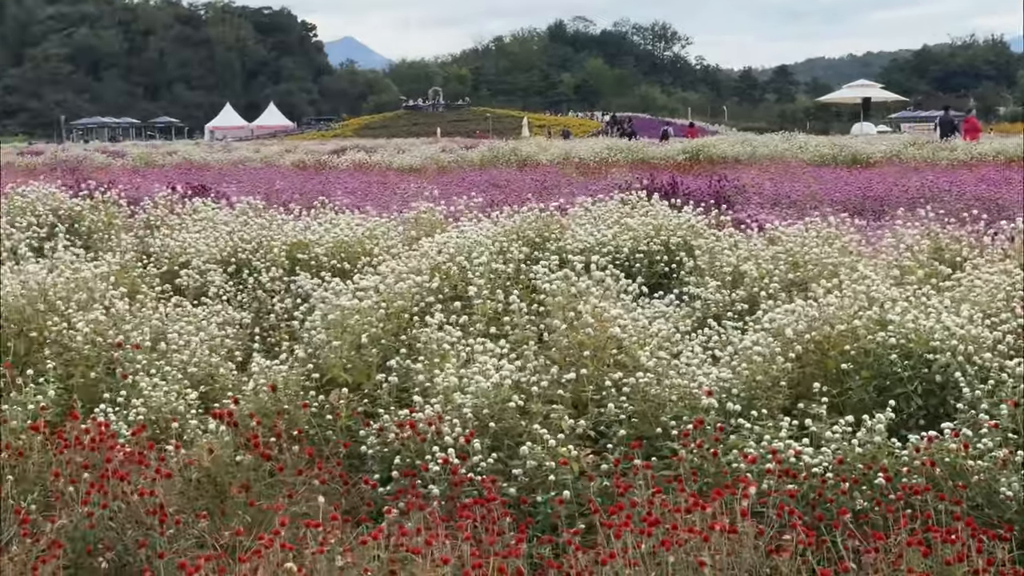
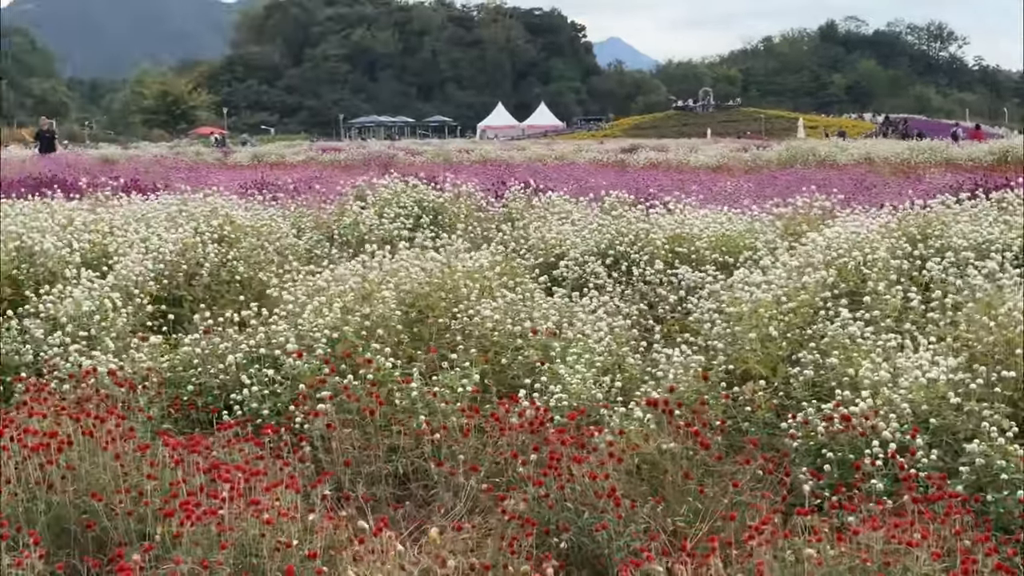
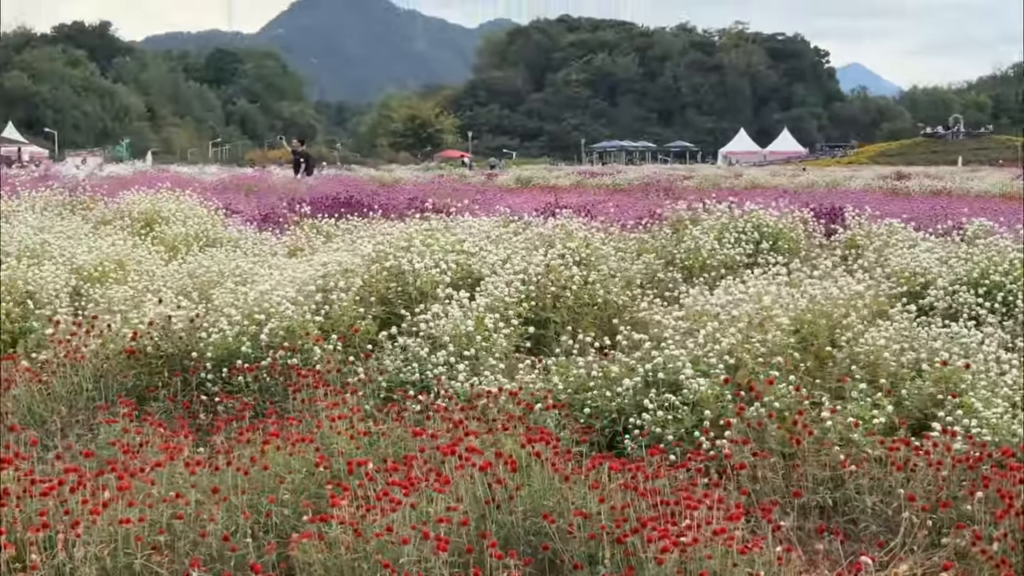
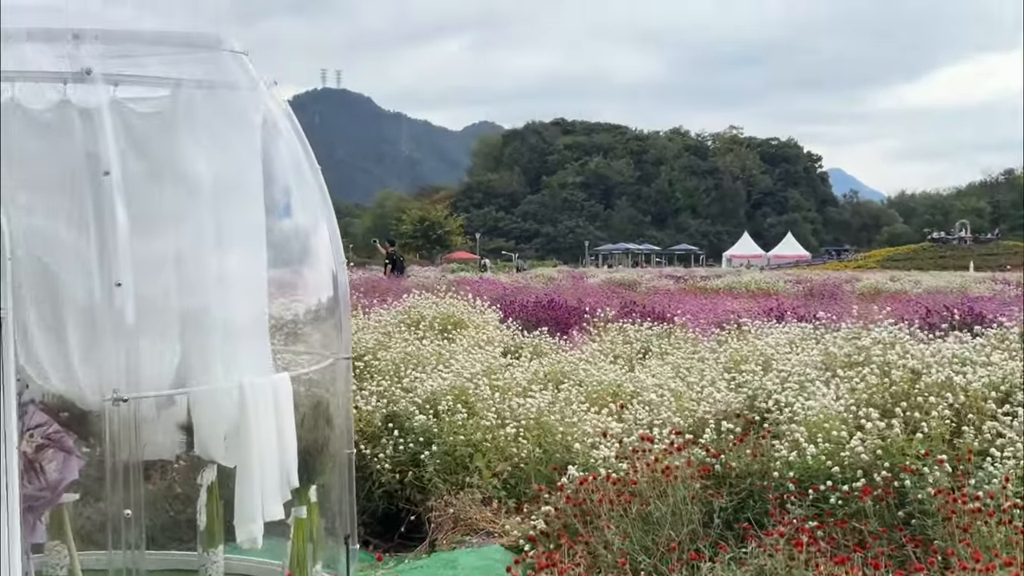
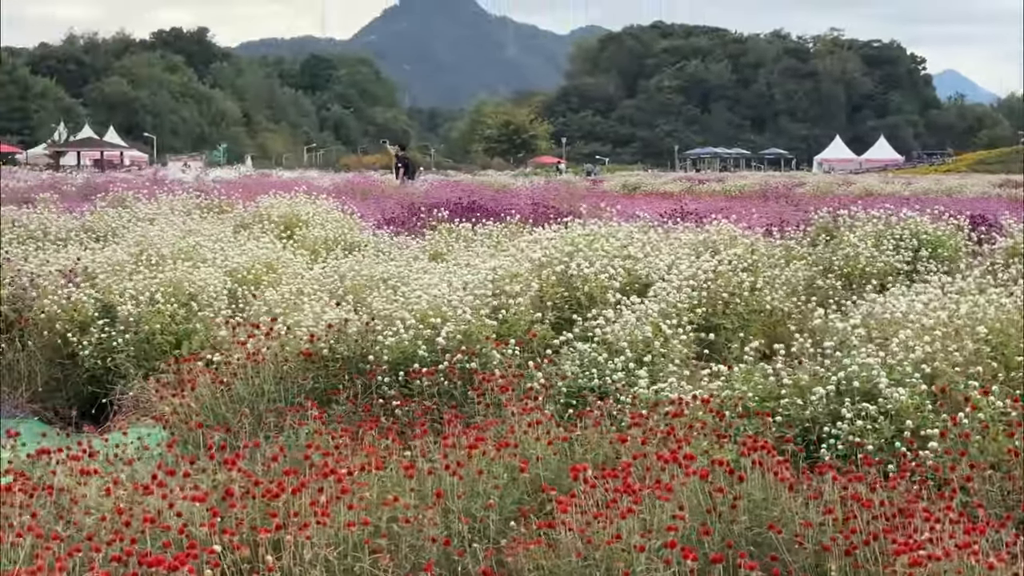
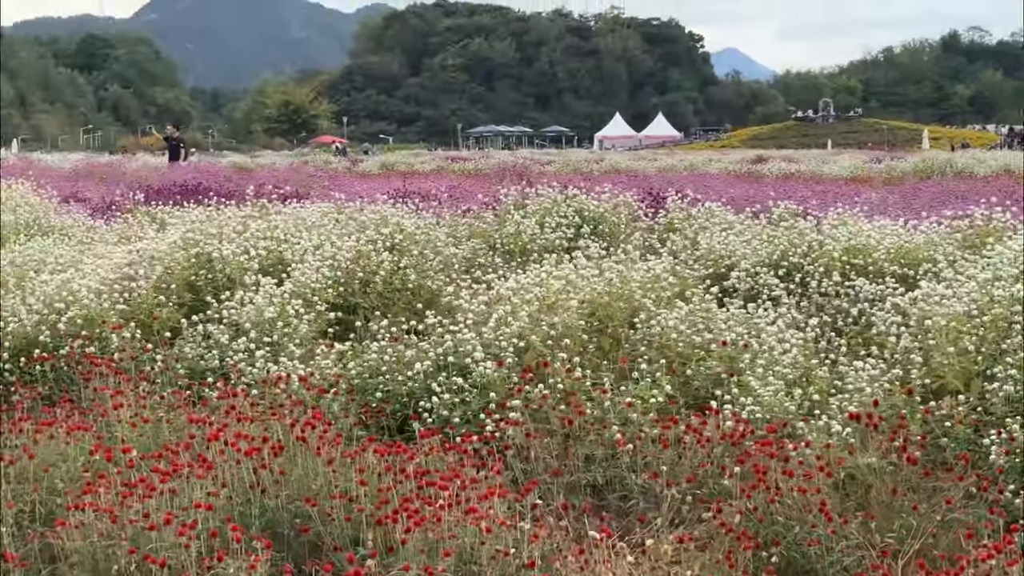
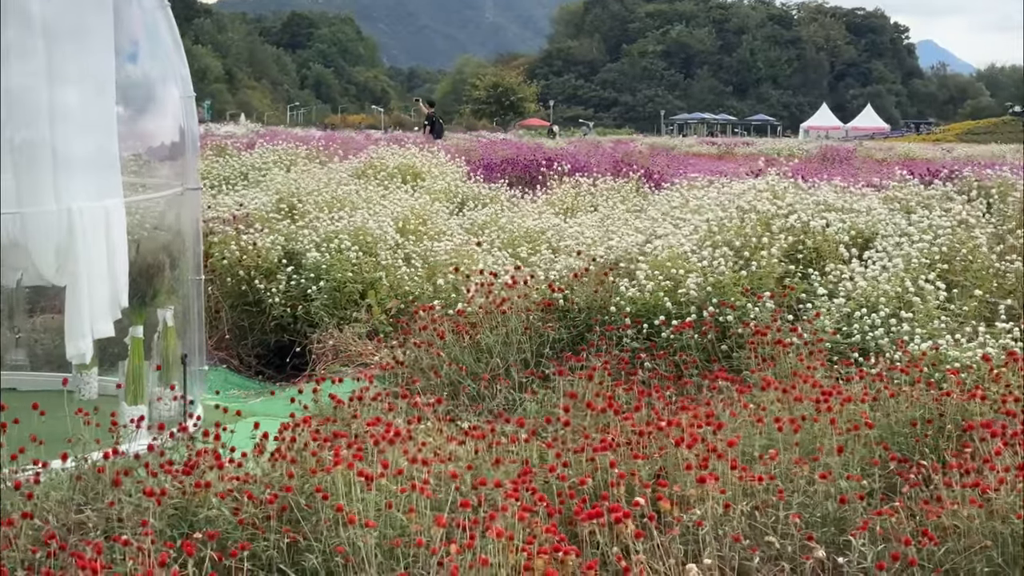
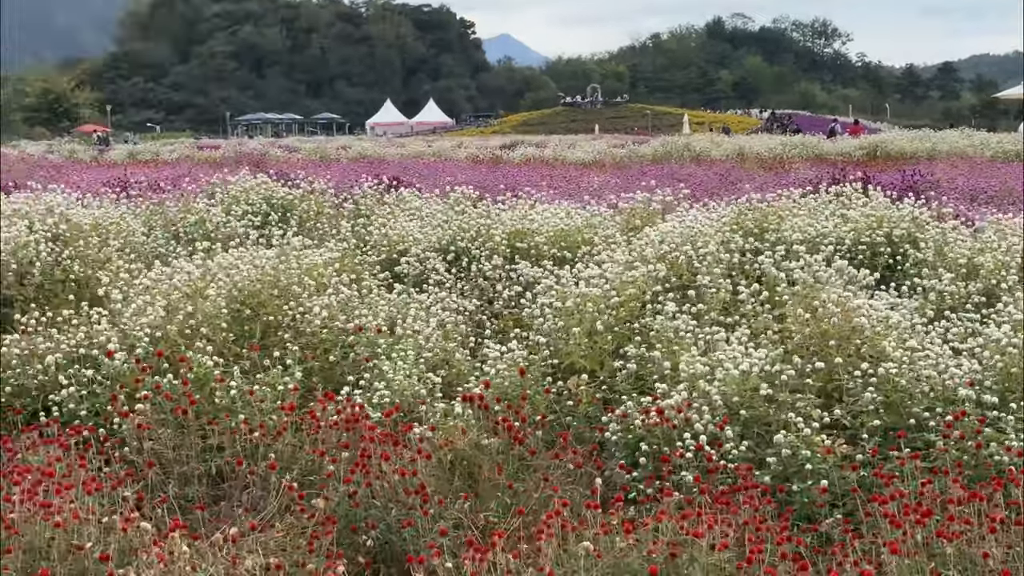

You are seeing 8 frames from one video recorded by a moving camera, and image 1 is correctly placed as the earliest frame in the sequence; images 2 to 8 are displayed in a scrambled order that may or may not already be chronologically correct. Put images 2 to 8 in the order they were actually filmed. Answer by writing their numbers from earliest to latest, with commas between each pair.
8, 2, 6, 3, 5, 7, 4
